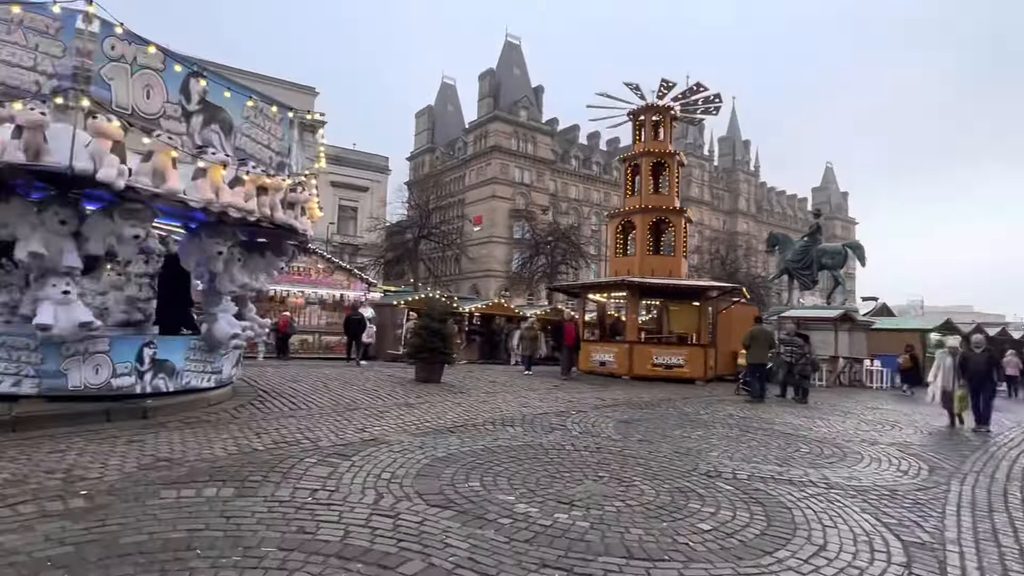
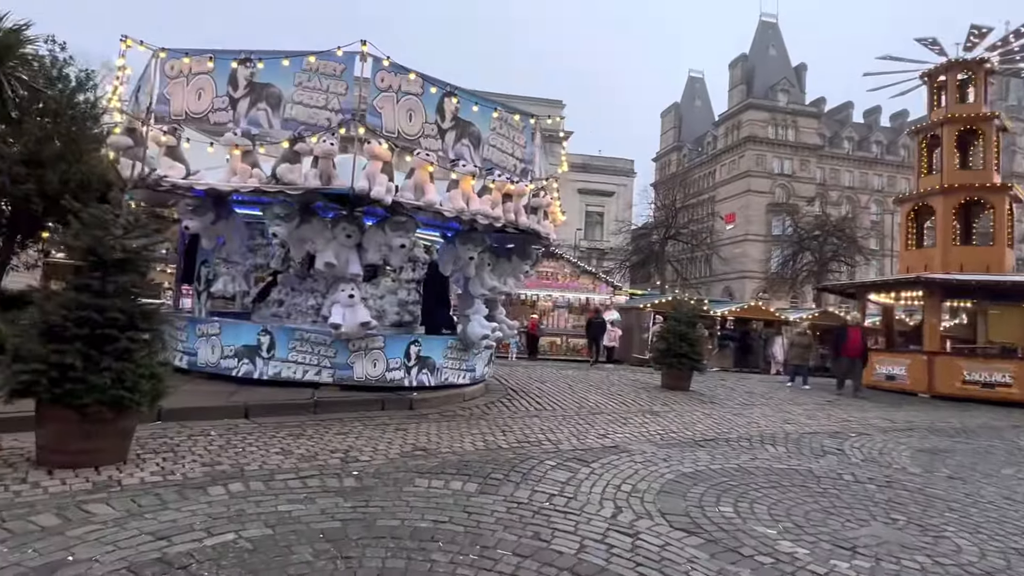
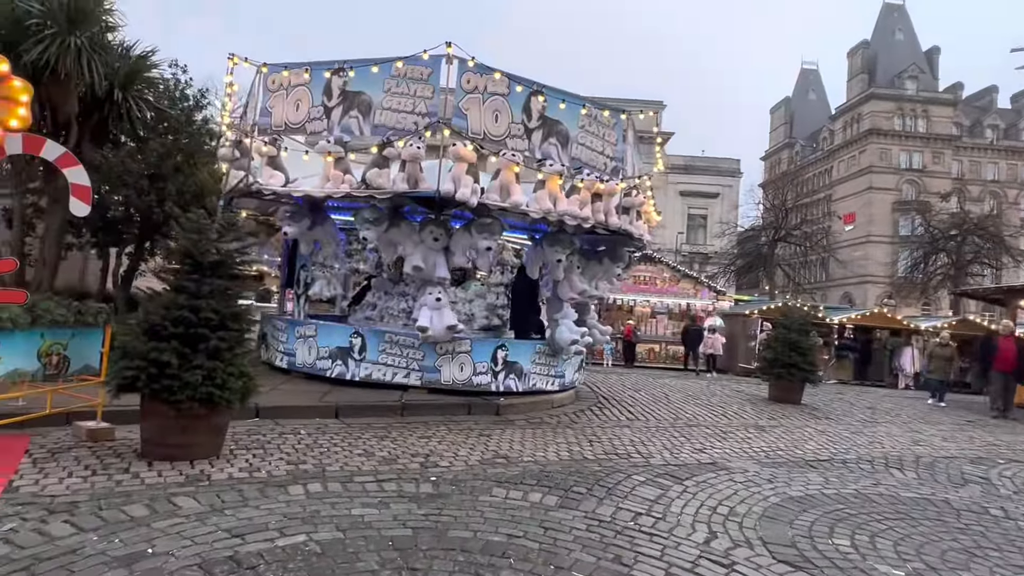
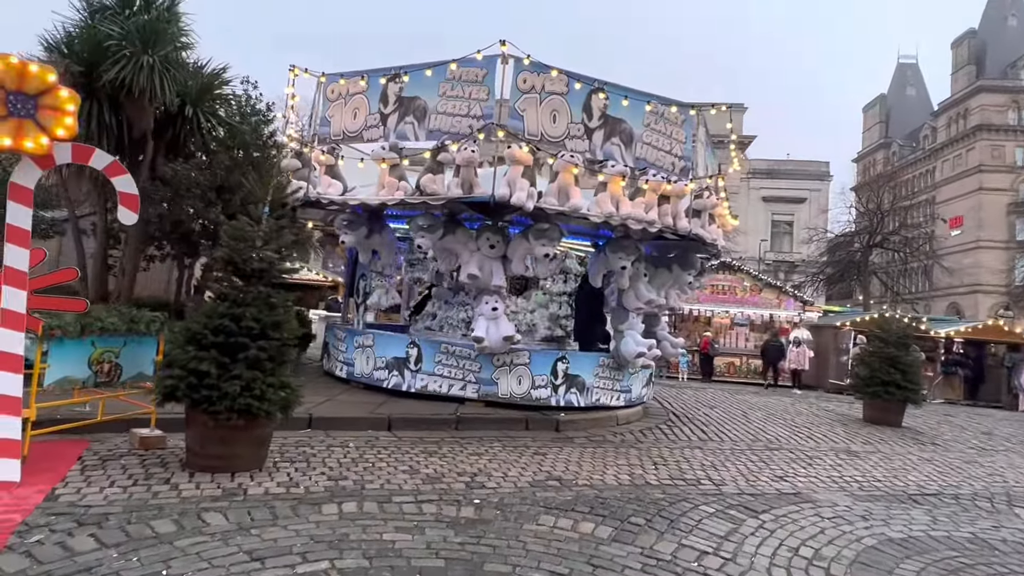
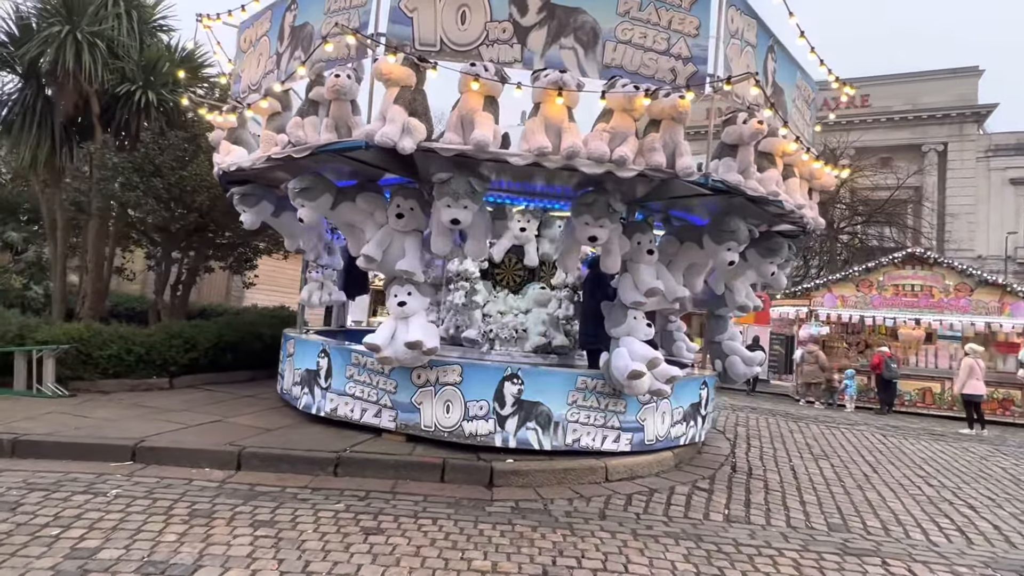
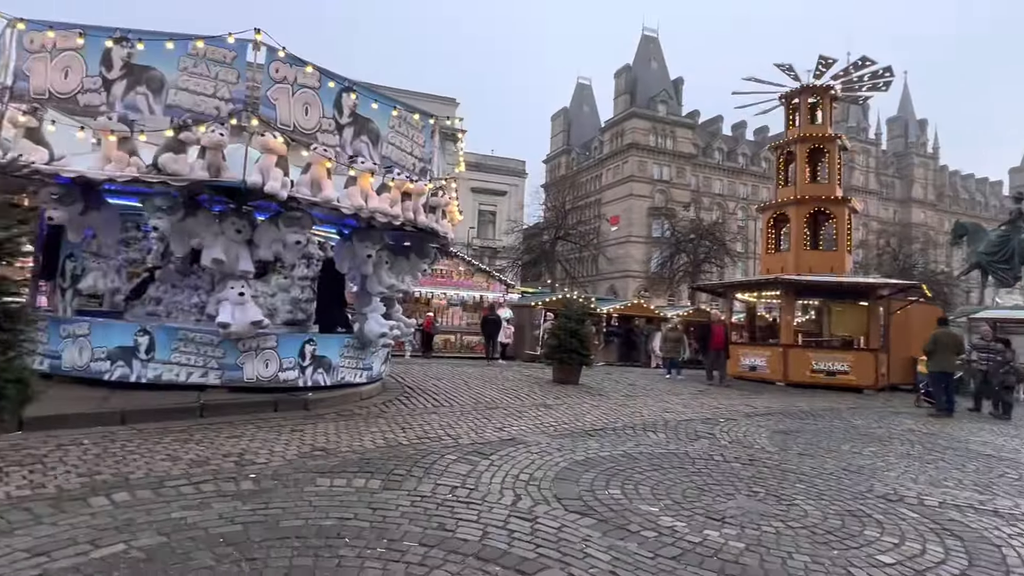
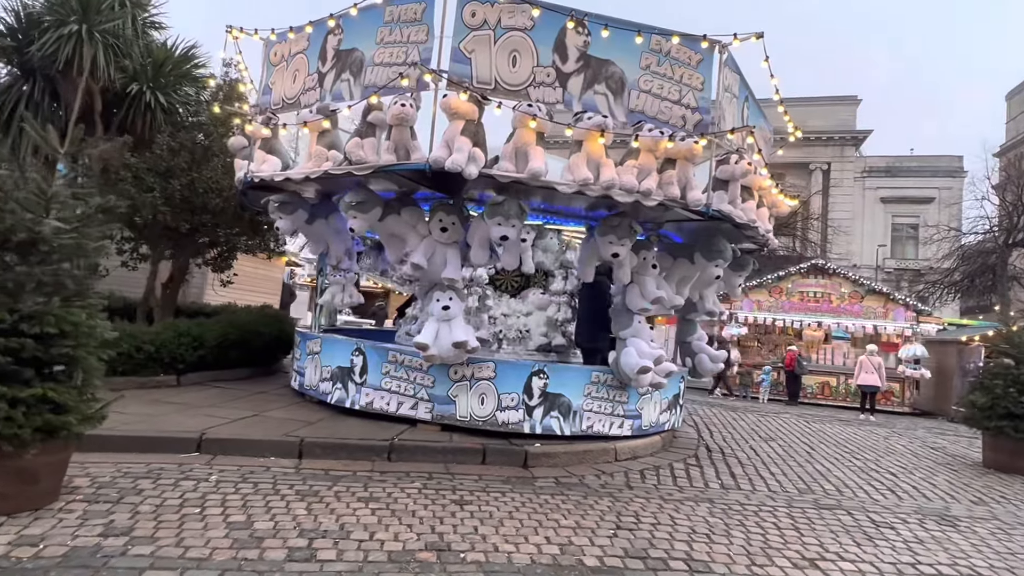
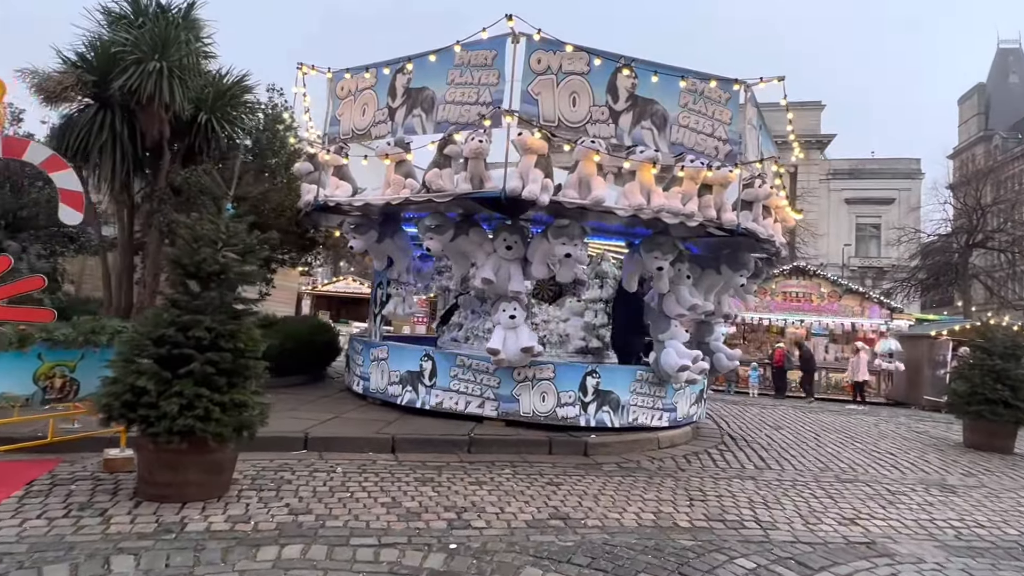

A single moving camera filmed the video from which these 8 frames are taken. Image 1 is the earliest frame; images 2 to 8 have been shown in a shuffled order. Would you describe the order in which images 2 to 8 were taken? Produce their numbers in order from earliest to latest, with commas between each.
6, 2, 3, 4, 8, 7, 5
